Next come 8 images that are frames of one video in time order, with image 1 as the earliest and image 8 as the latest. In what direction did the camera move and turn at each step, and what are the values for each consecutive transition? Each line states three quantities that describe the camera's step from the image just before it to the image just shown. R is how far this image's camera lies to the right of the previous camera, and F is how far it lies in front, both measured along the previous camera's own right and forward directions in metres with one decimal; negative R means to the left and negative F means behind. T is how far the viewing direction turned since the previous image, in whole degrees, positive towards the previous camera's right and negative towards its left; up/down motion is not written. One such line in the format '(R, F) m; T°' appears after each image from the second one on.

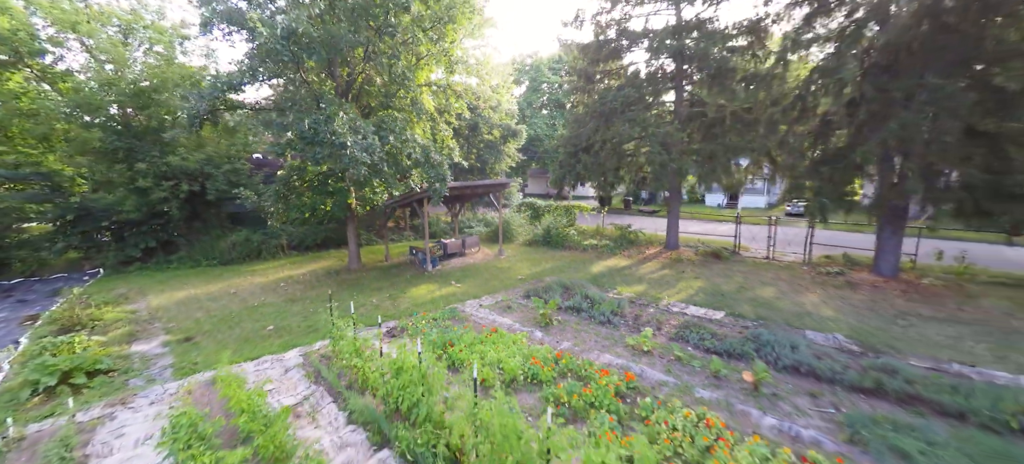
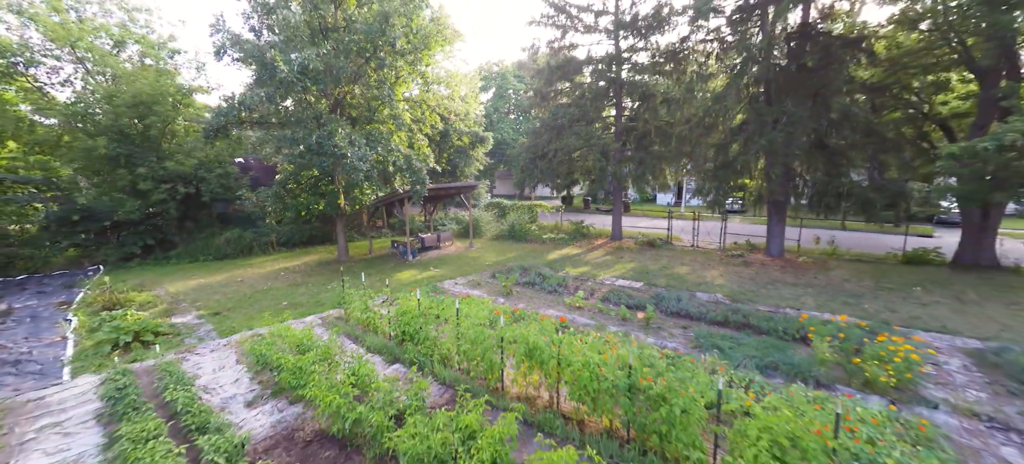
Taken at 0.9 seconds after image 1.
(0.0, -1.7) m; +4°
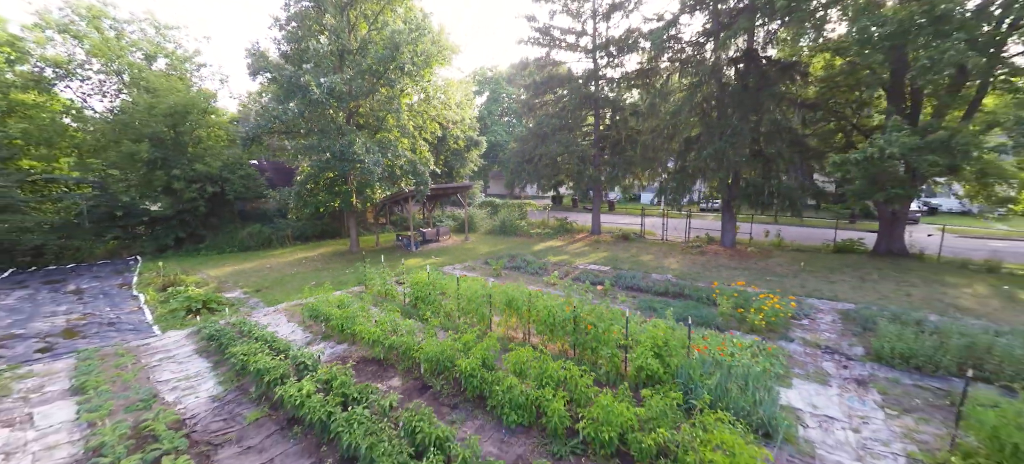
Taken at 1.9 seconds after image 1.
(+0.1, -1.6) m; +1°
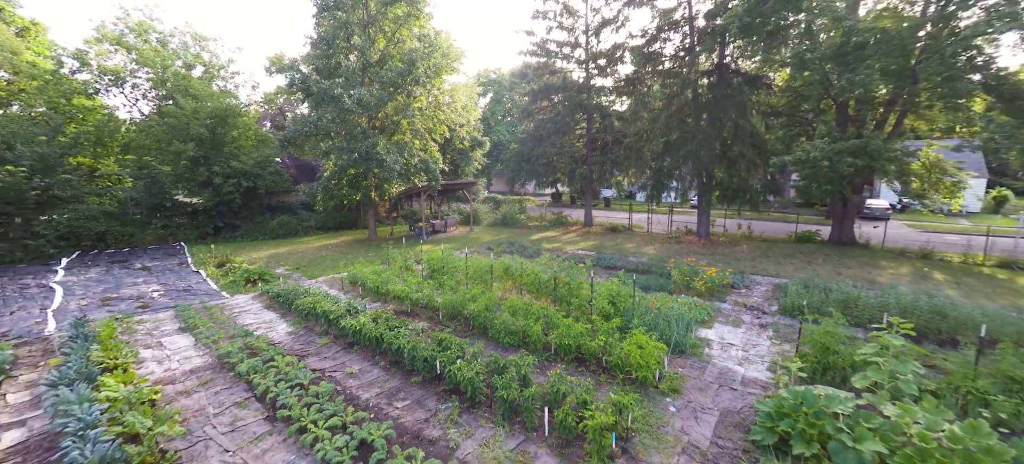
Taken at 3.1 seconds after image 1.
(+0.1, -1.6) m; 0°
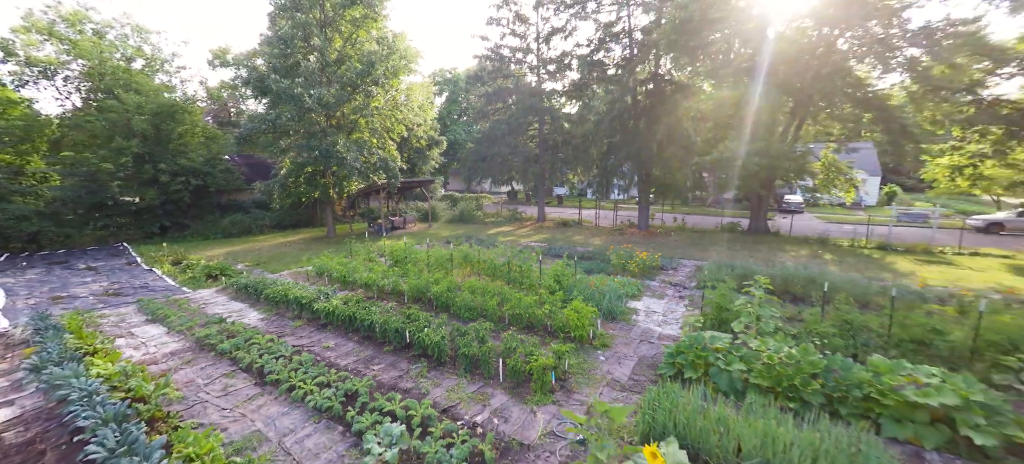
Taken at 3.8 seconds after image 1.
(0.0, -0.8) m; +6°
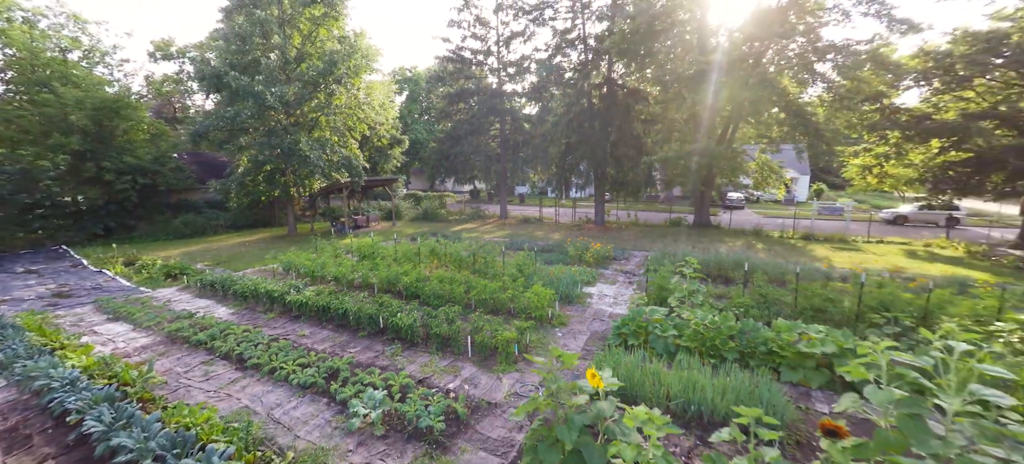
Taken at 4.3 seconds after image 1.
(0.0, -0.5) m; +5°
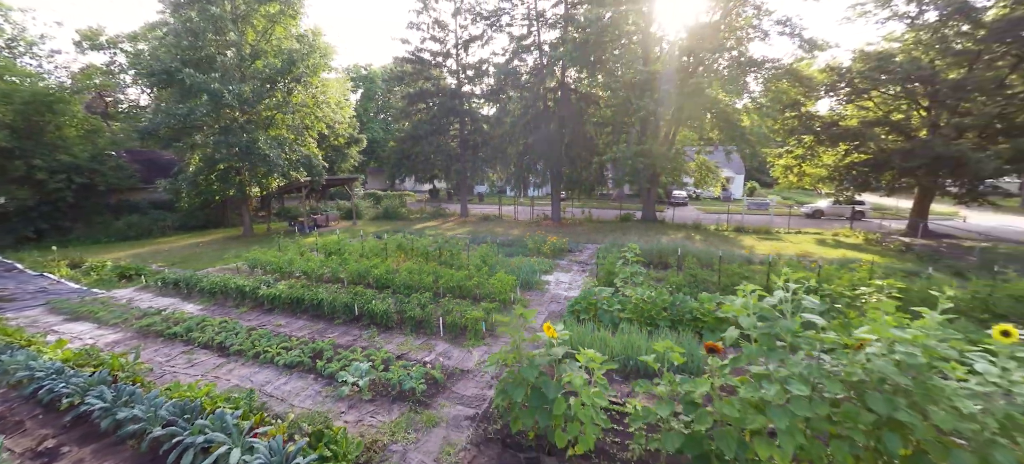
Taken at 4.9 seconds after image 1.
(-0.1, -0.6) m; +6°
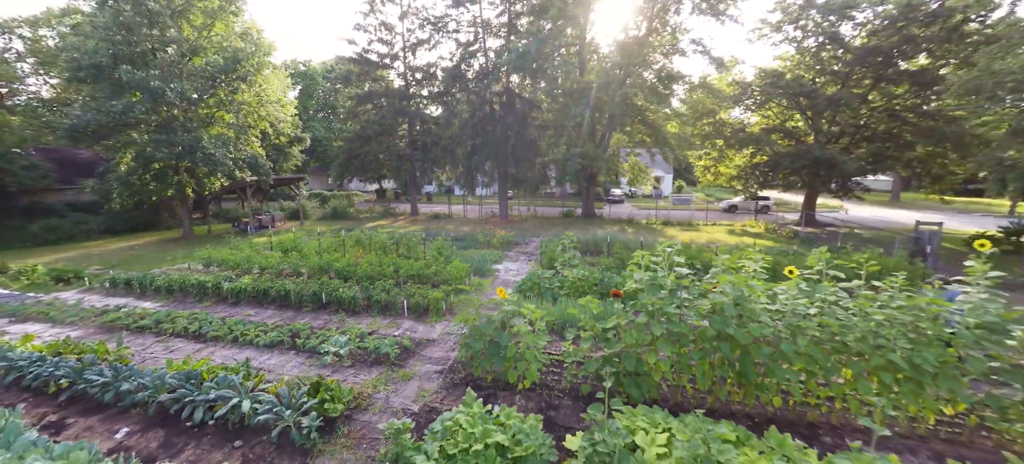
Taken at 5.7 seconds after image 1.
(-0.1, -0.9) m; +8°
